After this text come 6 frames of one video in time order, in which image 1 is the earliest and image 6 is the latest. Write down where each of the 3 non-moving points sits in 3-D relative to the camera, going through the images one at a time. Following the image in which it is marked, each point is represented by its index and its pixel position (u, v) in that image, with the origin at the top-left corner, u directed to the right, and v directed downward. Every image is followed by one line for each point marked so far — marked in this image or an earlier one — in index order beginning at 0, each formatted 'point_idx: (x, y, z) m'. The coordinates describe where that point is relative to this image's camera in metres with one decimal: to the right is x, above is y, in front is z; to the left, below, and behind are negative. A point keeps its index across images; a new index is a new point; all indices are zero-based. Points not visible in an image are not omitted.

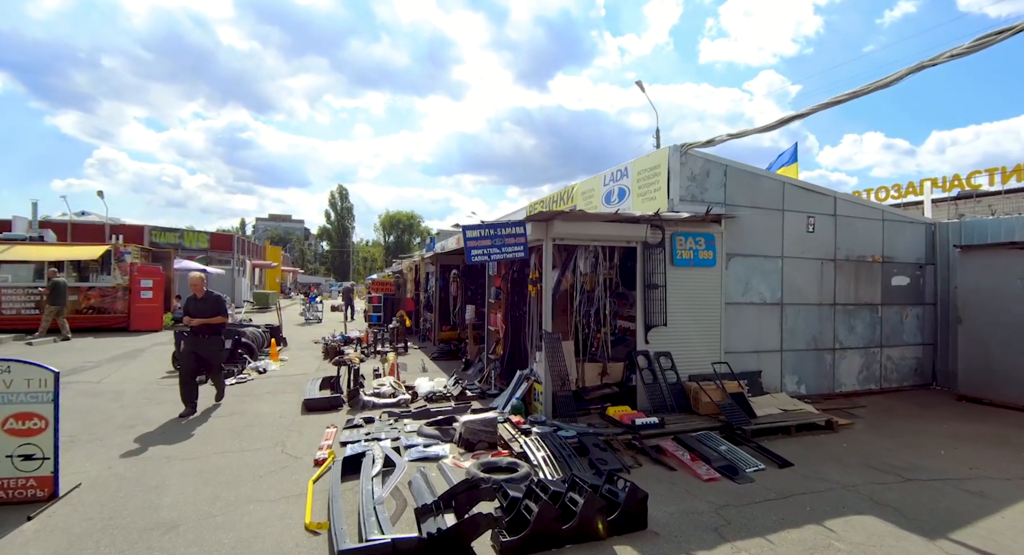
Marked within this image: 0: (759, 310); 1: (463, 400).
0: (+4.1, -0.5, +8.3) m
1: (-0.8, -2.0, +8.2) m
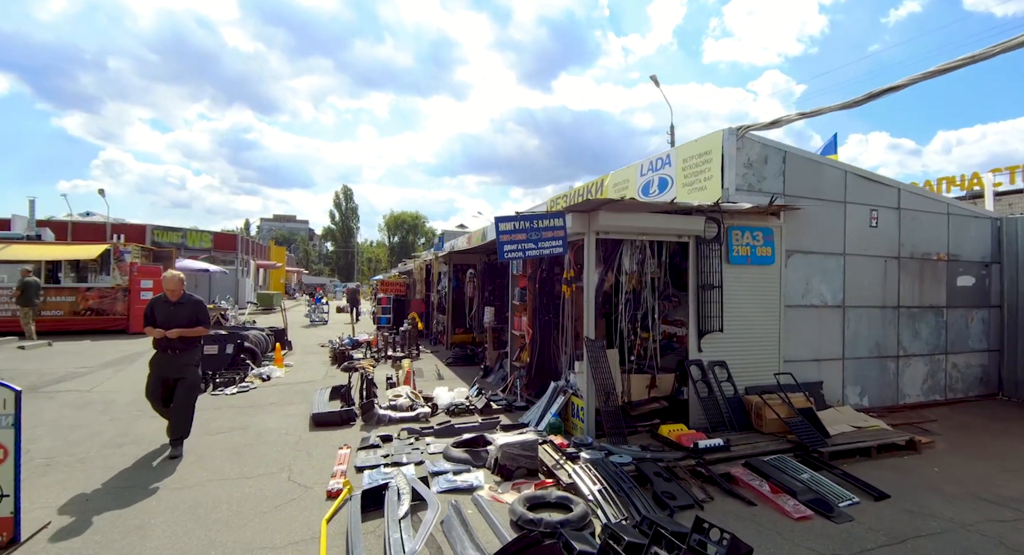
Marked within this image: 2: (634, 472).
0: (+4.5, -0.5, +7.4) m
1: (-0.3, -2.0, +7.3) m
2: (+1.2, -1.9, +4.8) m
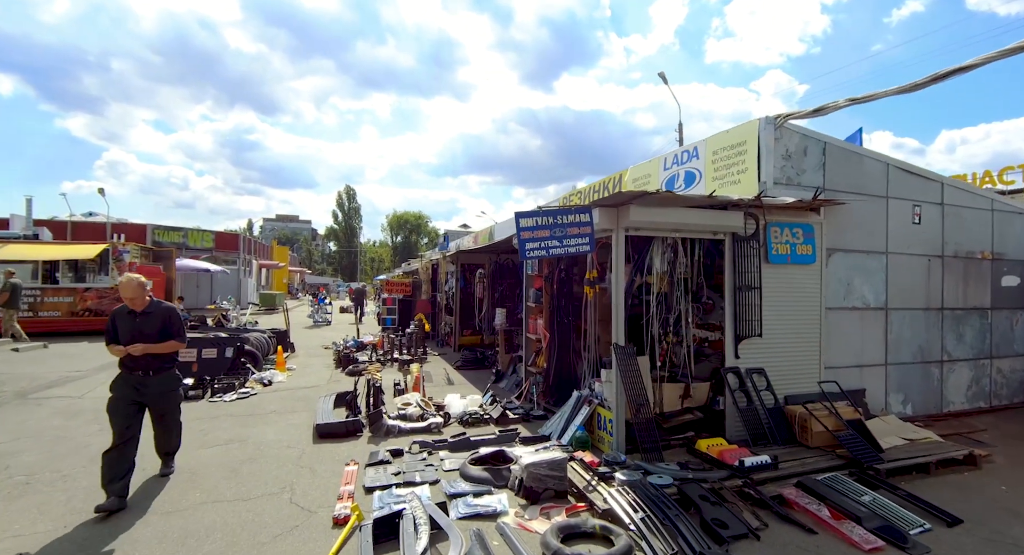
0: (+4.8, -0.5, +6.9) m
1: (-0.1, -2.0, +6.8) m
2: (+1.4, -1.9, +4.3) m
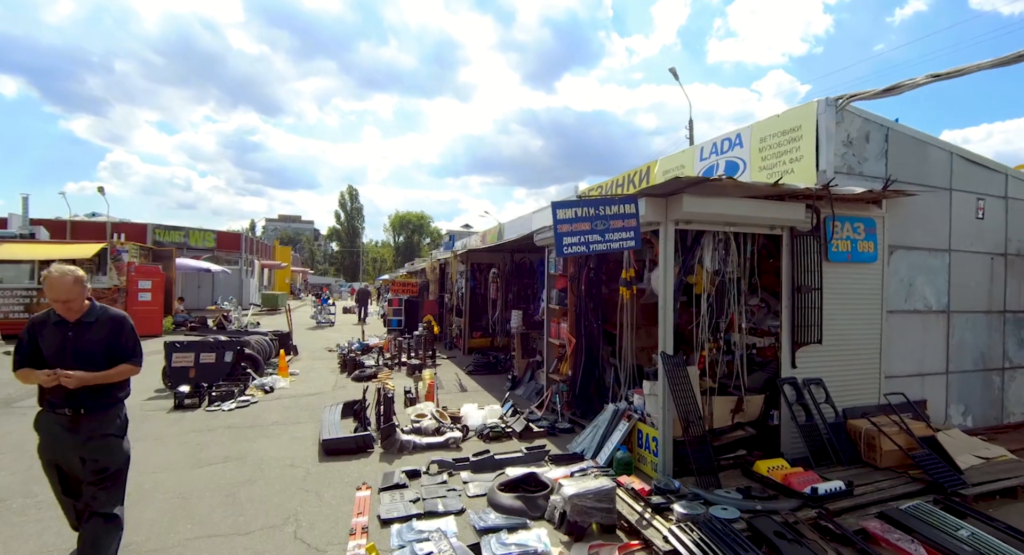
0: (+5.1, -0.5, +6.2) m
1: (+0.2, -2.0, +6.2) m
2: (+1.7, -1.8, +3.7) m
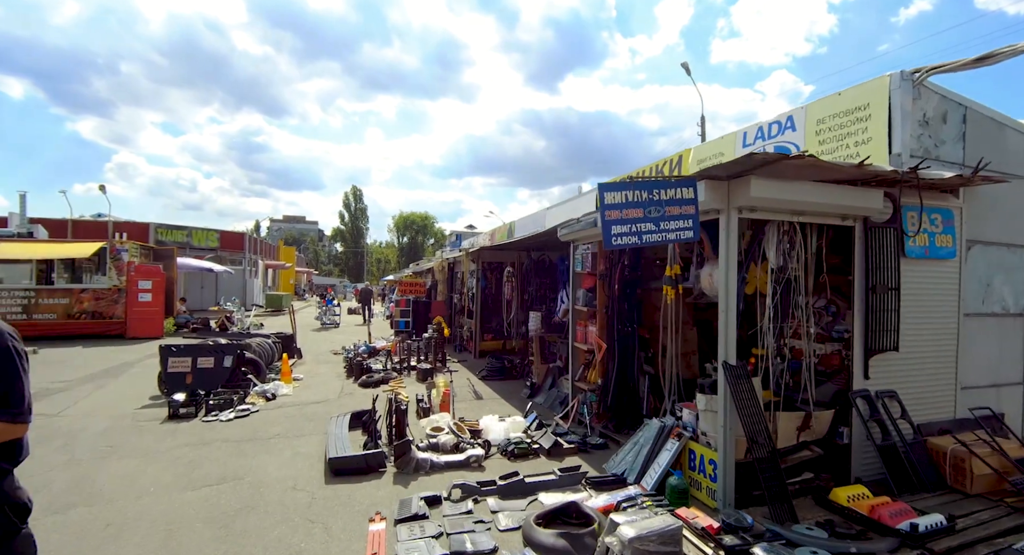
0: (+5.4, -0.5, +5.6) m
1: (+0.5, -1.9, +5.6) m
2: (+2.0, -1.8, +3.0) m
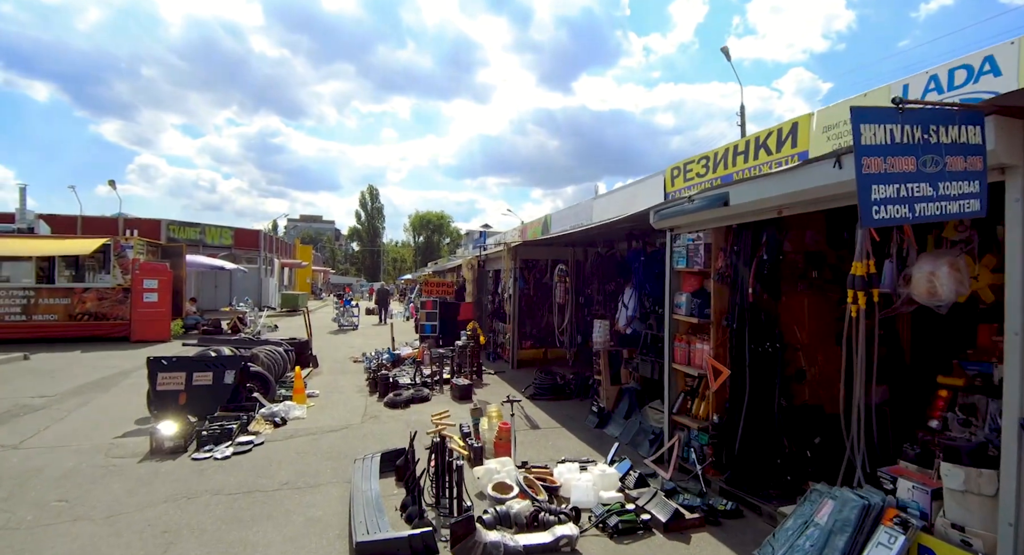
0: (+6.2, -0.5, +3.8) m
1: (+1.3, -1.9, +3.9) m
2: (+2.7, -1.8, +1.3) m
